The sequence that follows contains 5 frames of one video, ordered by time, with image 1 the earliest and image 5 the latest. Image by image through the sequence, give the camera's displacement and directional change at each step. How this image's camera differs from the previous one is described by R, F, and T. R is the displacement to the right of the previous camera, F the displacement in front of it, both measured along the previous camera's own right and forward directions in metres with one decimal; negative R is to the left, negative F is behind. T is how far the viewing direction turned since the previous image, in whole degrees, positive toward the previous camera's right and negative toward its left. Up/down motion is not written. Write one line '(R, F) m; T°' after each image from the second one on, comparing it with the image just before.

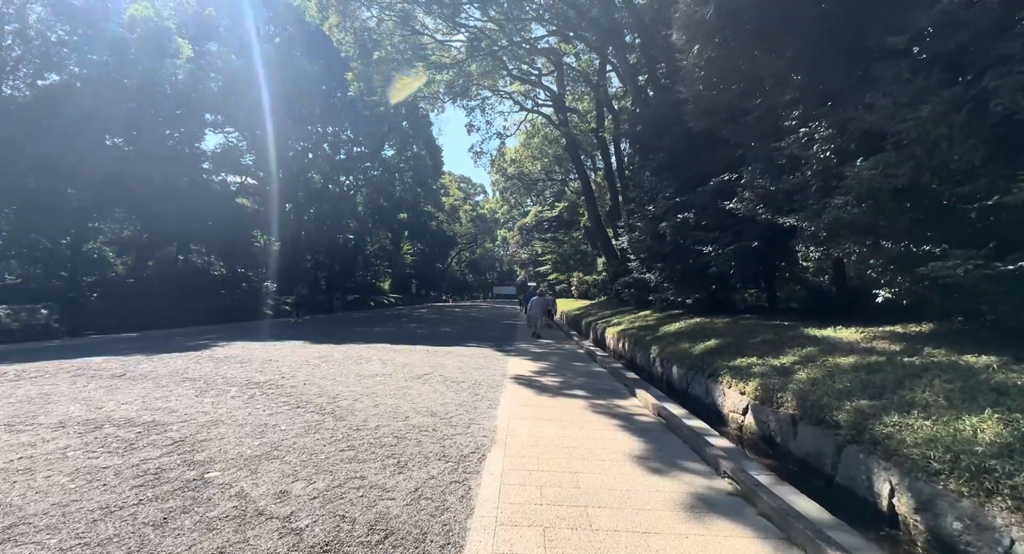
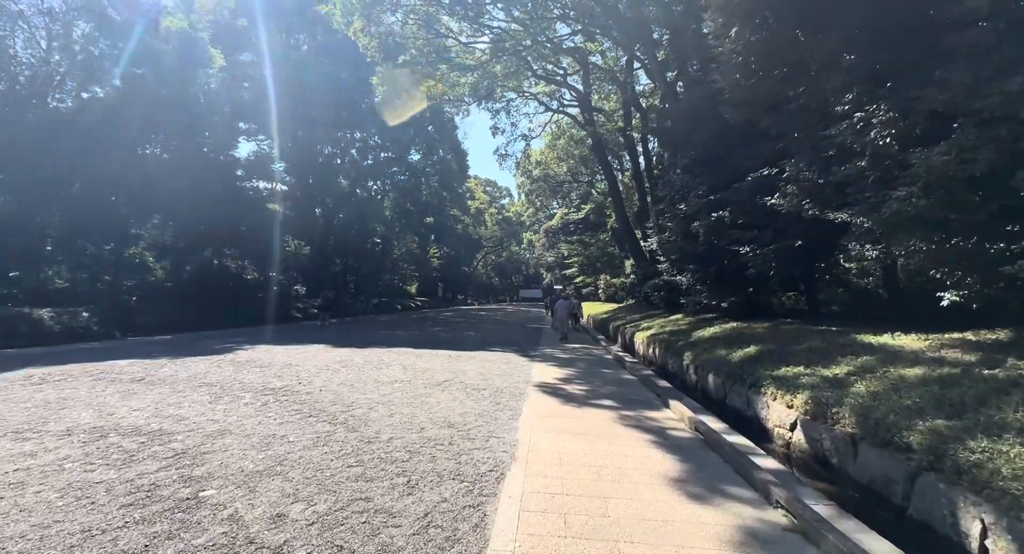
(+0.1, +0.5) m; -3°
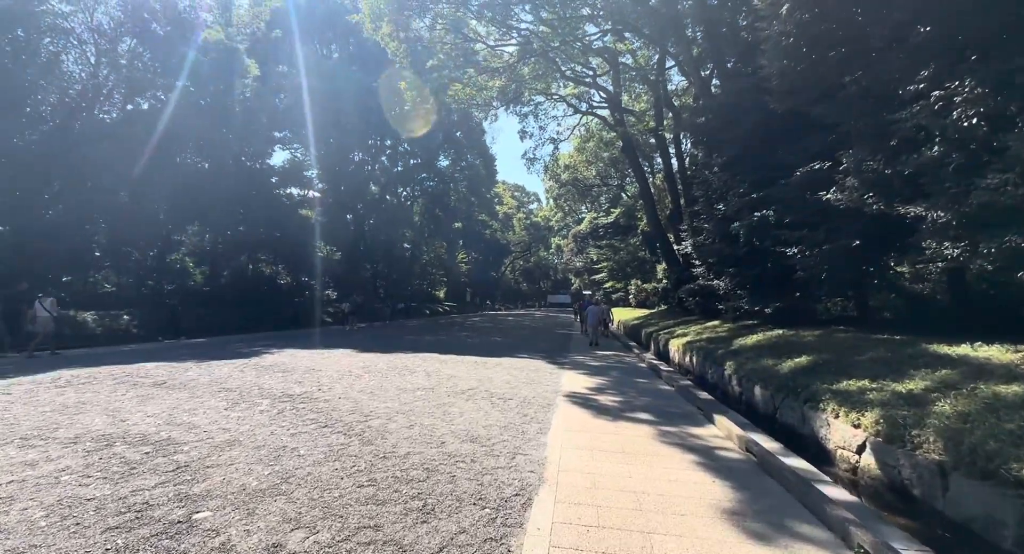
(0.0, +0.6) m; -4°
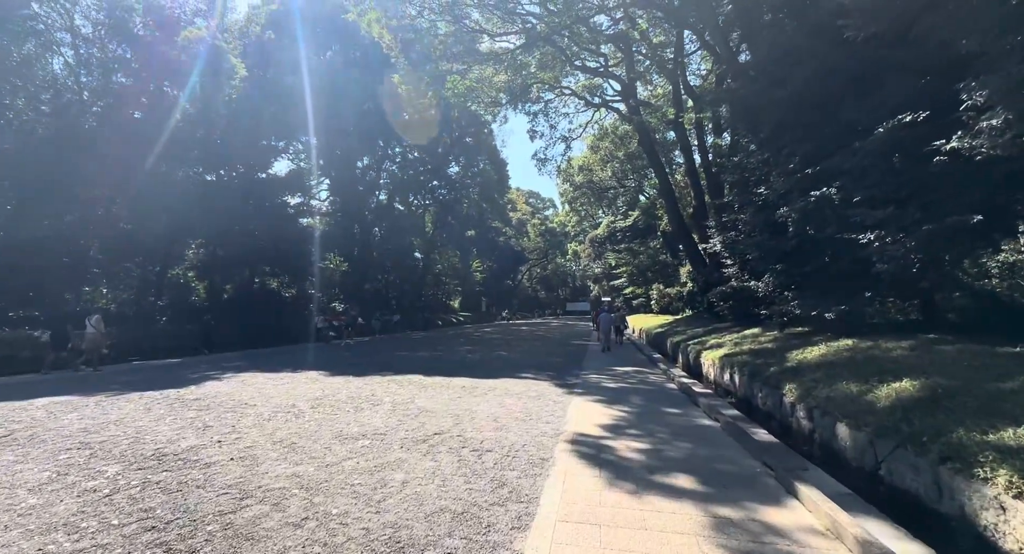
(+0.6, +2.7) m; -2°
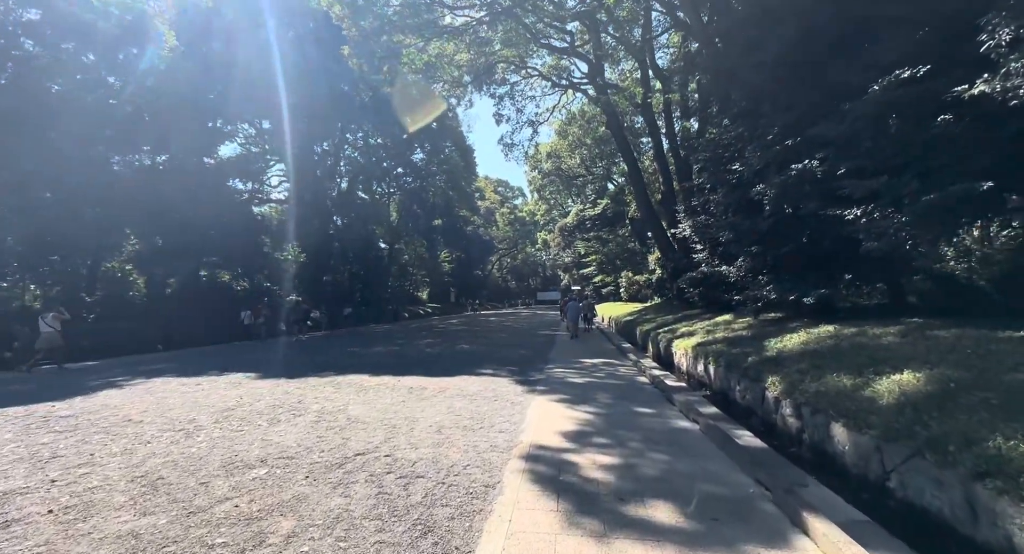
(+0.4, +1.3) m; +4°
